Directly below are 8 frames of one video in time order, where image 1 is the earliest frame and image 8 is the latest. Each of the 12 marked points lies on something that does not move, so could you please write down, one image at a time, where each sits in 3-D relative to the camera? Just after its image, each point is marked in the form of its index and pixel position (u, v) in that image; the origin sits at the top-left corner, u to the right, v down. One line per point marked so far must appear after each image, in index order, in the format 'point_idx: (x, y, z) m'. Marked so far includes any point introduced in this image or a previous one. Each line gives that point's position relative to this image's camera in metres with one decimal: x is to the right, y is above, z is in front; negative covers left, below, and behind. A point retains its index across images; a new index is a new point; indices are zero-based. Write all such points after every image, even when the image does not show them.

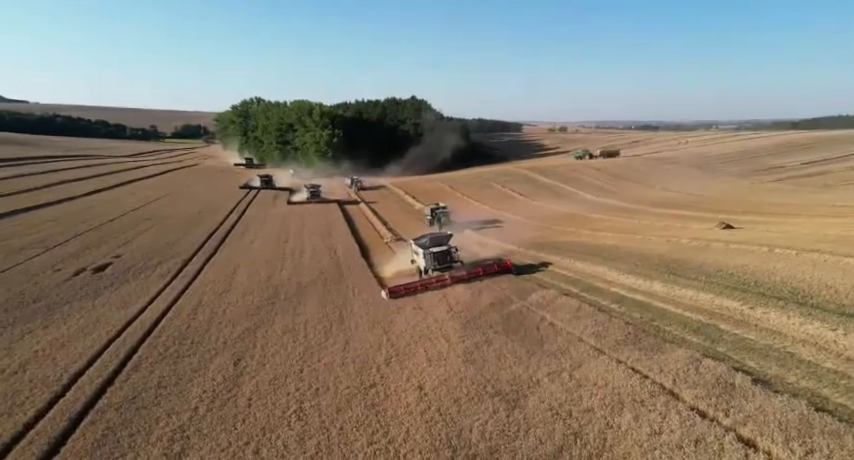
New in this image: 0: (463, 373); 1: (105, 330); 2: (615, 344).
0: (+0.7, -2.8, +8.4) m
1: (-11.0, -3.3, +14.6) m
2: (+3.9, -2.3, +8.7) m
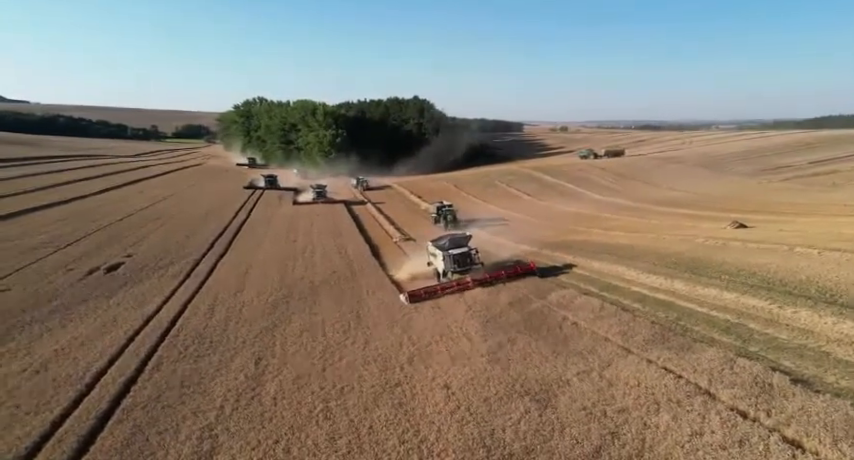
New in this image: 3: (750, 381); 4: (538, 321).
0: (+1.2, -2.7, +8.3) m
1: (-10.4, -3.3, +14.7) m
2: (+4.4, -2.2, +8.6) m
3: (+4.8, -2.2, +6.4) m
4: (+3.0, -2.4, +11.7) m
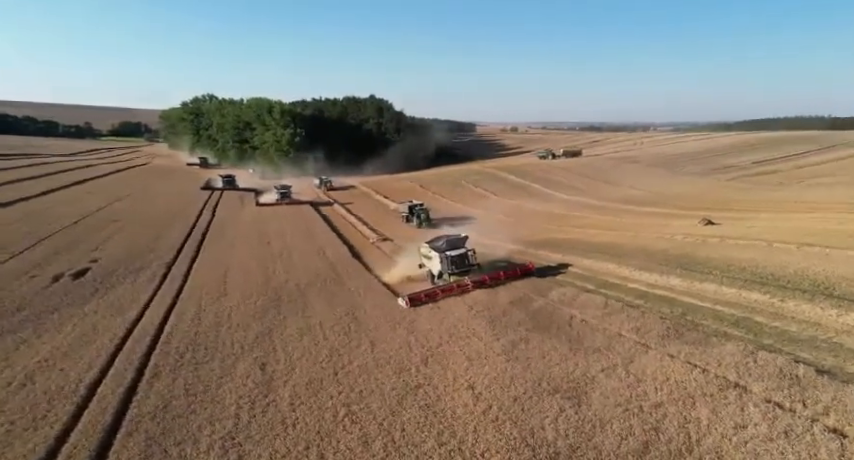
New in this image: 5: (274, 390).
0: (+1.6, -2.7, +8.2) m
1: (-10.3, -3.4, +13.9) m
2: (+4.7, -2.2, +8.7) m
3: (+5.3, -2.1, +6.6) m
4: (+3.2, -2.4, +11.7) m
5: (-3.1, -3.2, +8.8) m
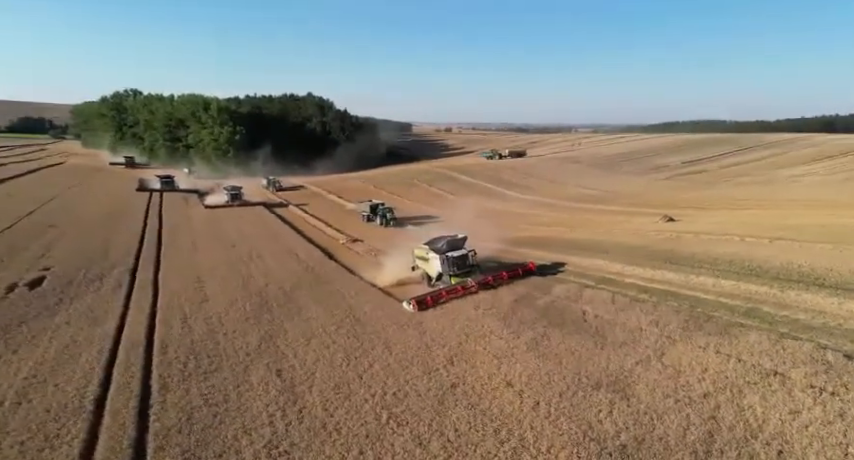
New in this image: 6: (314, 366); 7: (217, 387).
0: (+2.3, -2.6, +8.3) m
1: (-10.1, -3.5, +13.0) m
2: (+5.3, -2.1, +9.0) m
3: (+6.1, -2.0, +6.9) m
4: (+3.6, -2.3, +11.9) m
5: (-2.4, -3.3, +8.4) m
6: (-2.6, -3.2, +10.2) m
7: (-4.5, -3.3, +9.2) m
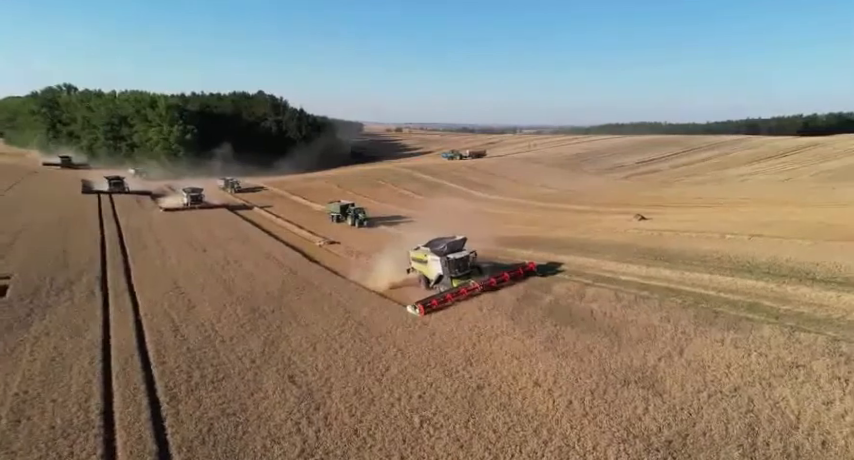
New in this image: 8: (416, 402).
0: (+2.7, -2.6, +8.3) m
1: (-9.9, -3.6, +12.3) m
2: (+5.7, -2.0, +9.3) m
3: (+6.6, -2.0, +7.2) m
4: (+3.8, -2.3, +12.0) m
5: (-2.0, -3.3, +8.2) m
6: (-2.3, -3.3, +10.0) m
7: (-4.0, -3.4, +8.9) m
8: (-0.2, -3.1, +7.8) m
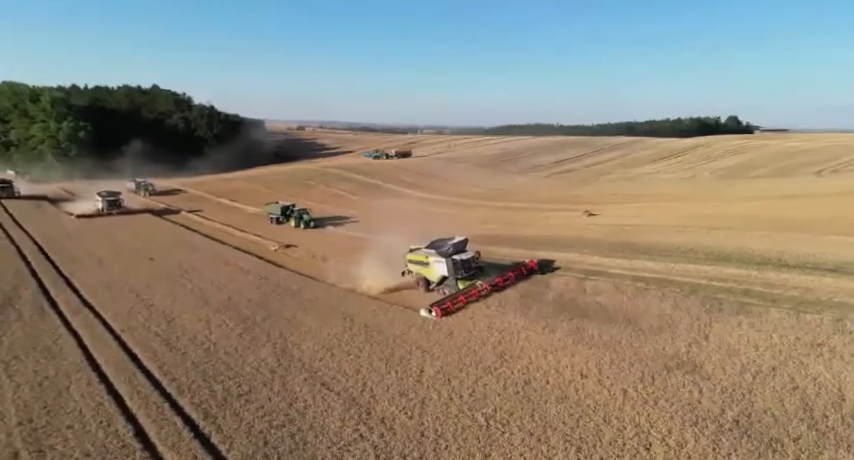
0: (+3.6, -2.6, +8.8) m
1: (-9.3, -3.9, +11.3) m
2: (+6.5, -1.9, +10.0) m
3: (+7.6, -1.8, +8.1) m
4: (+4.3, -2.2, +12.6) m
5: (-1.0, -3.4, +8.2) m
6: (-1.5, -3.3, +9.9) m
7: (-3.1, -3.5, +8.5) m
8: (+0.8, -3.1, +7.9) m
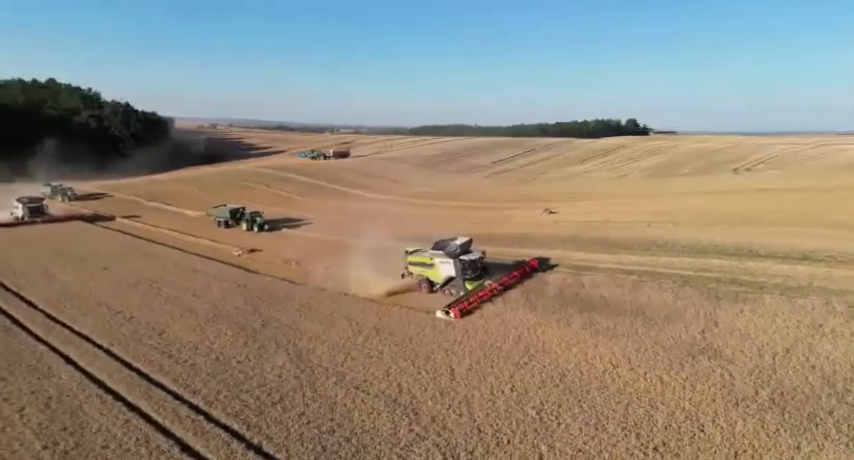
0: (+4.4, -2.5, +9.4) m
1: (-8.7, -4.2, +10.8) m
2: (+7.1, -1.8, +10.9) m
3: (+8.4, -1.7, +9.1) m
4: (+4.7, -2.2, +13.2) m
5: (-0.1, -3.4, +8.4) m
6: (-0.8, -3.4, +10.1) m
7: (-2.3, -3.7, +8.6) m
8: (+1.7, -3.2, +8.3) m
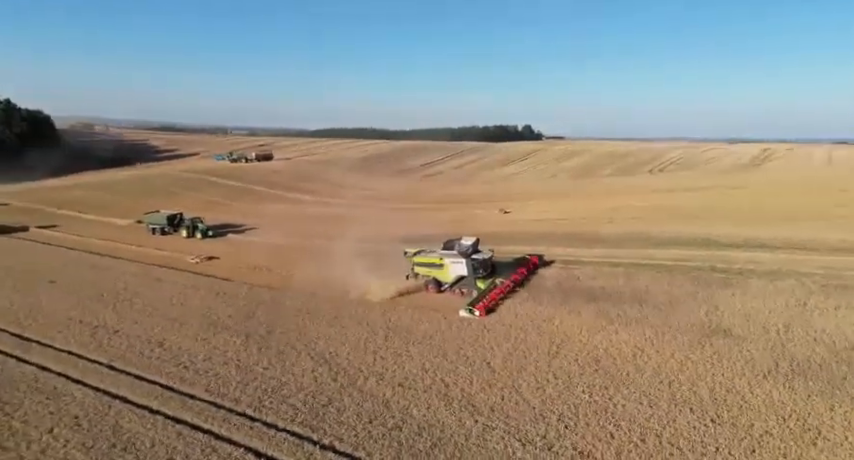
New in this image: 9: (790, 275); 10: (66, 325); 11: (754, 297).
0: (+5.4, -2.5, +10.5) m
1: (-7.7, -4.5, +10.5) m
2: (+7.9, -1.6, +12.3) m
3: (+9.4, -1.5, +10.6) m
4: (+5.3, -2.1, +14.3) m
5: (+1.0, -3.5, +9.0) m
6: (+0.1, -3.5, +10.6) m
7: (-1.2, -3.8, +9.0) m
8: (+2.8, -3.2, +9.1) m
9: (+10.1, -1.3, +11.9) m
10: (-15.5, -4.1, +19.4) m
11: (+8.2, -1.7, +10.9) m
